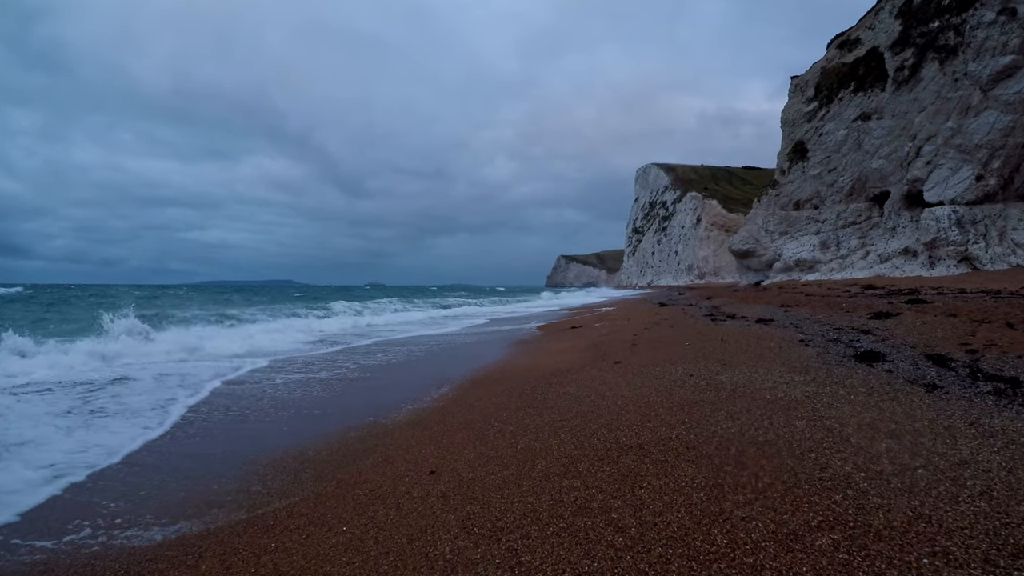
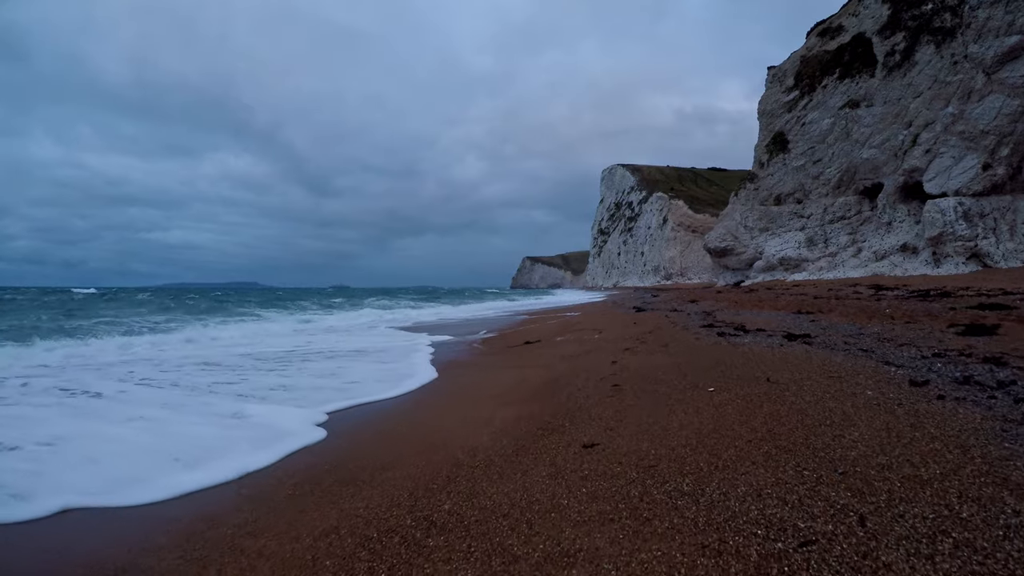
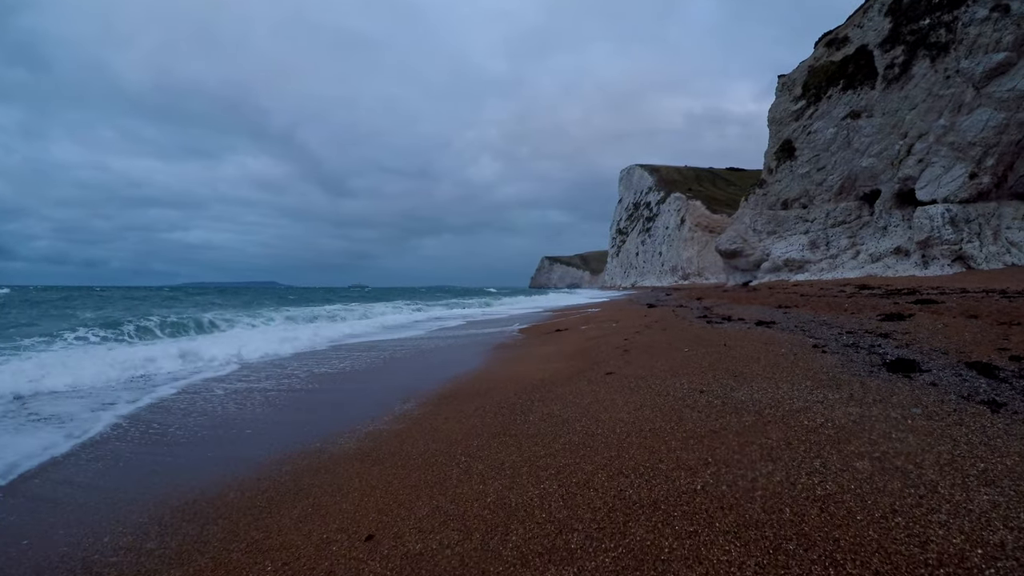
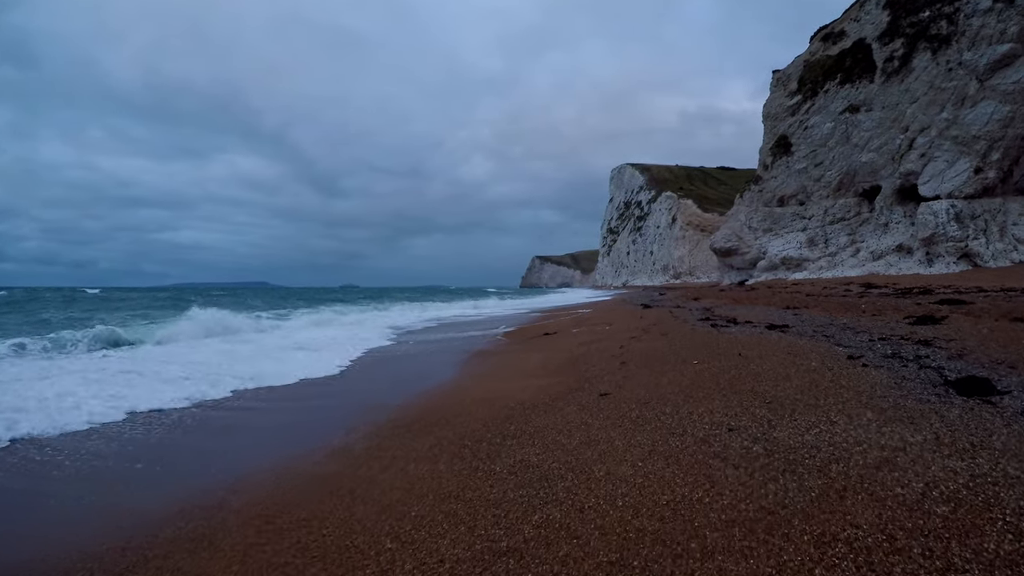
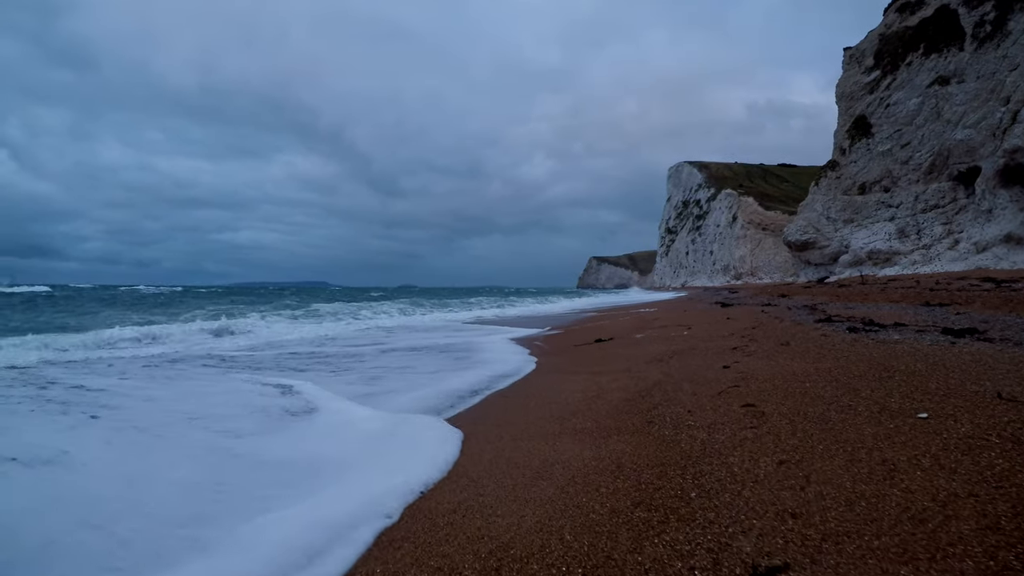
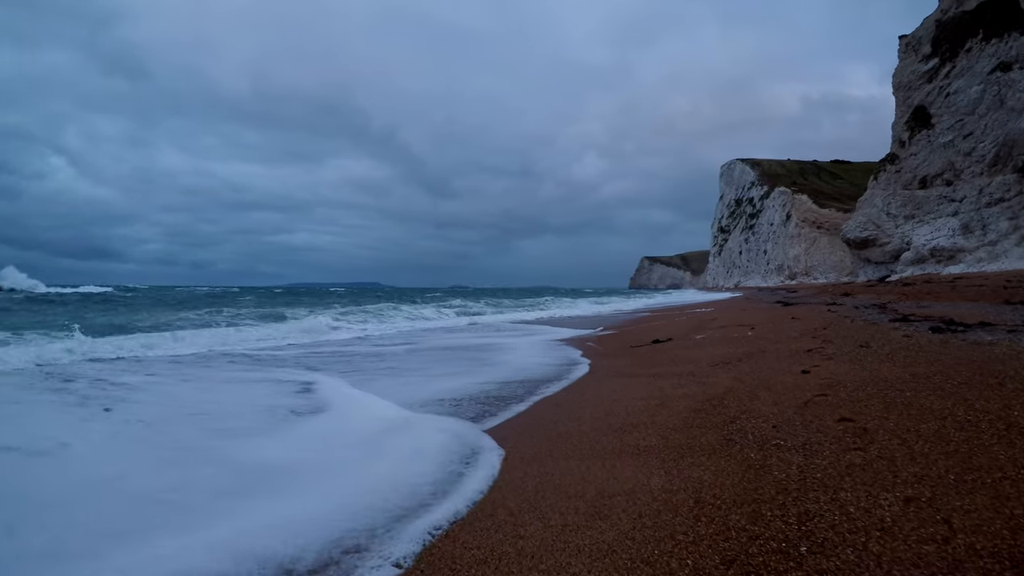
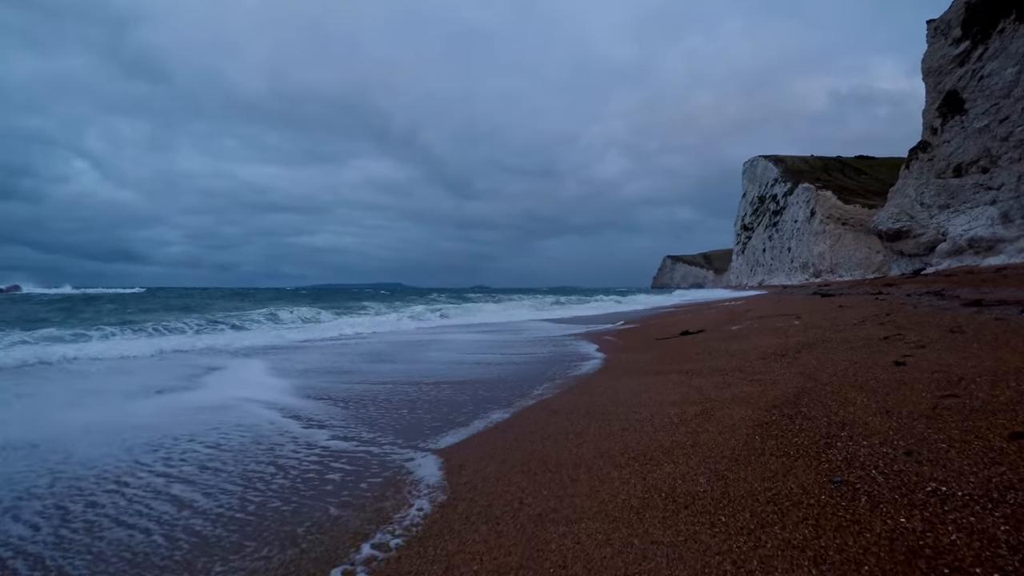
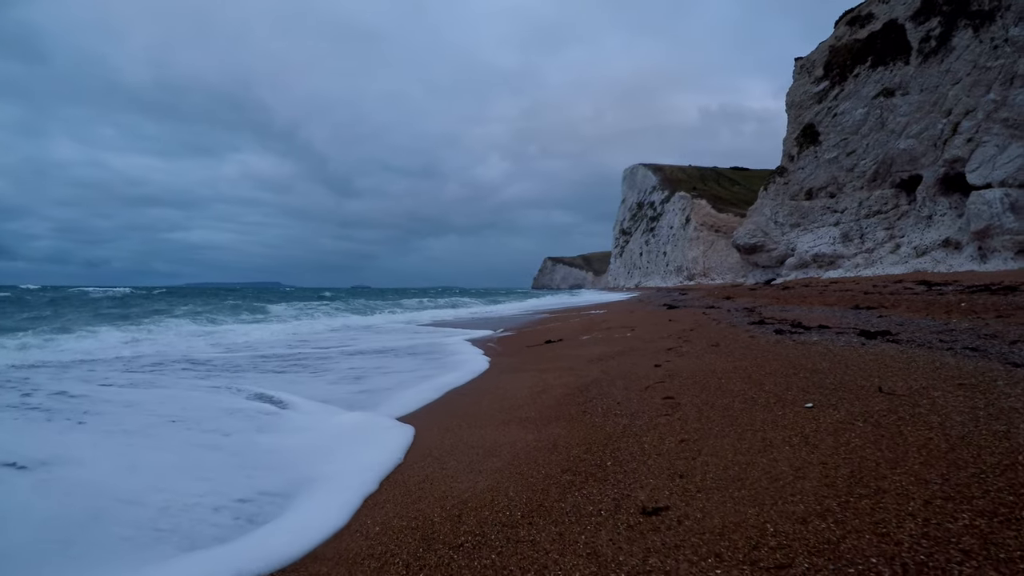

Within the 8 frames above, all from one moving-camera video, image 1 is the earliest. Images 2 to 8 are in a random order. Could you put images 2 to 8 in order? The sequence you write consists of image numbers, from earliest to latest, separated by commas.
3, 4, 2, 8, 5, 6, 7
